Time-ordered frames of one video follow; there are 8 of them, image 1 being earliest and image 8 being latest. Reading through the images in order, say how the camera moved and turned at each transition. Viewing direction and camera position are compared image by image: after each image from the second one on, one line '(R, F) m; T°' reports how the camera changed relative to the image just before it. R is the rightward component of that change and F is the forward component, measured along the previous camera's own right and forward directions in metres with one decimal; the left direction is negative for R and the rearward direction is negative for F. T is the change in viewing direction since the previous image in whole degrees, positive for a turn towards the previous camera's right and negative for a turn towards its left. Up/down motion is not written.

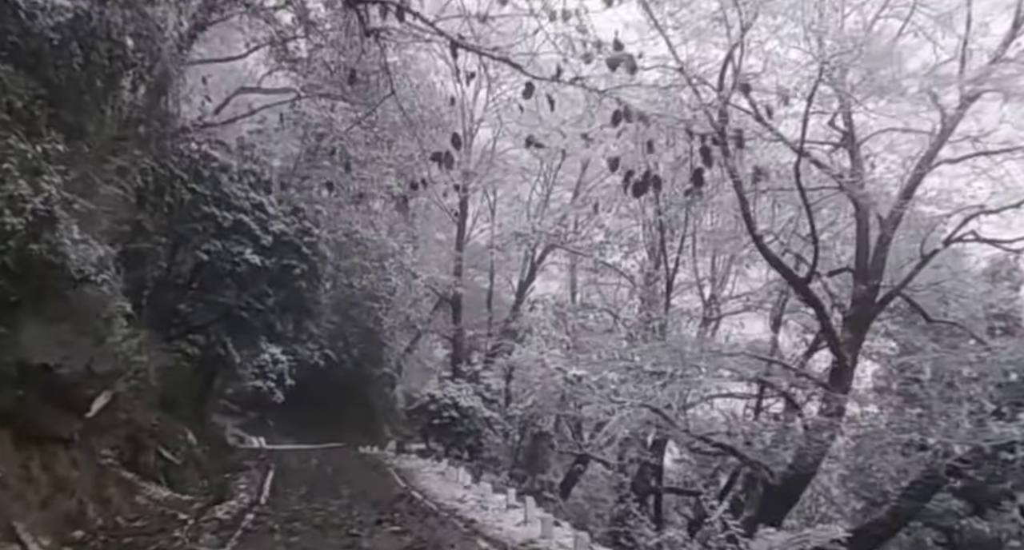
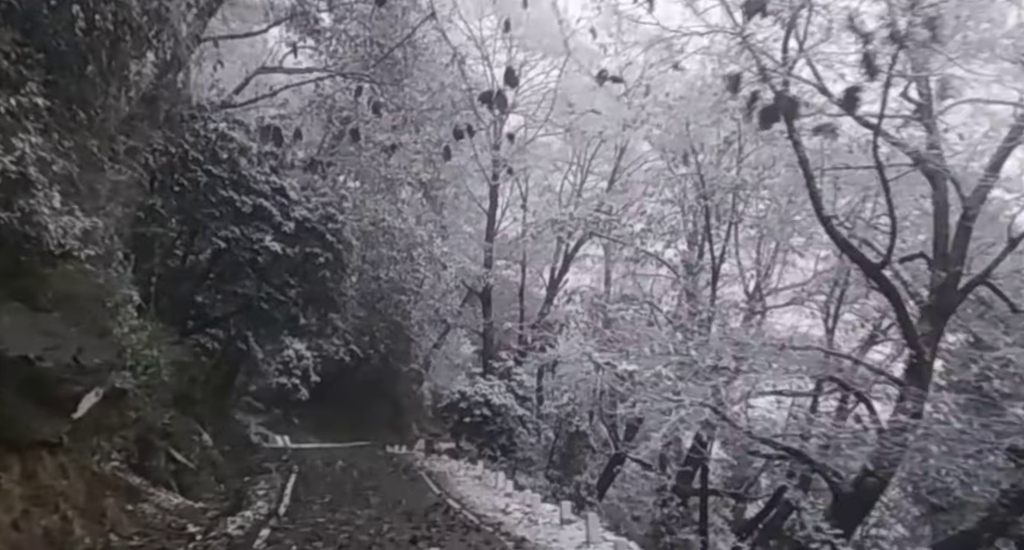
(-0.3, +0.9) m; -2°
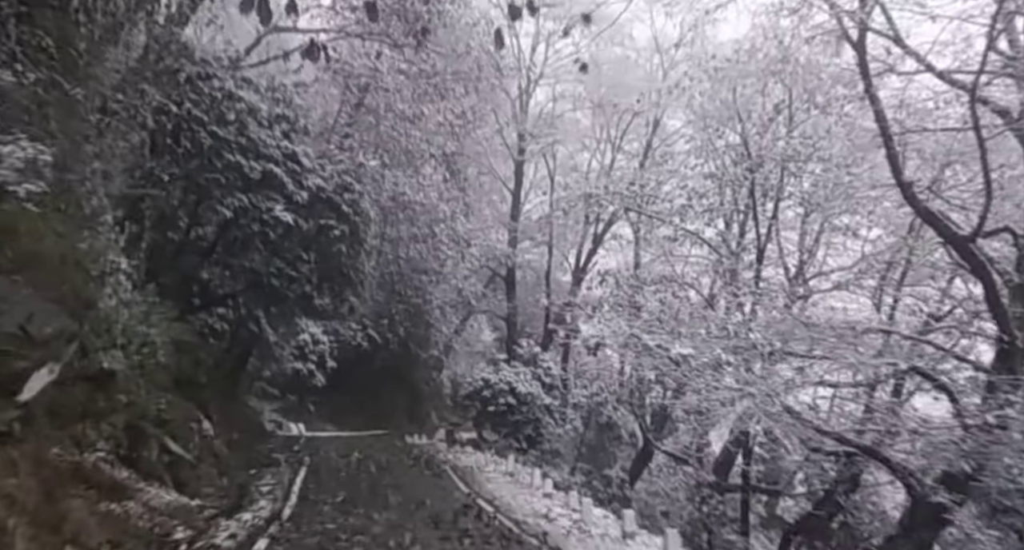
(-0.3, +1.1) m; -2°
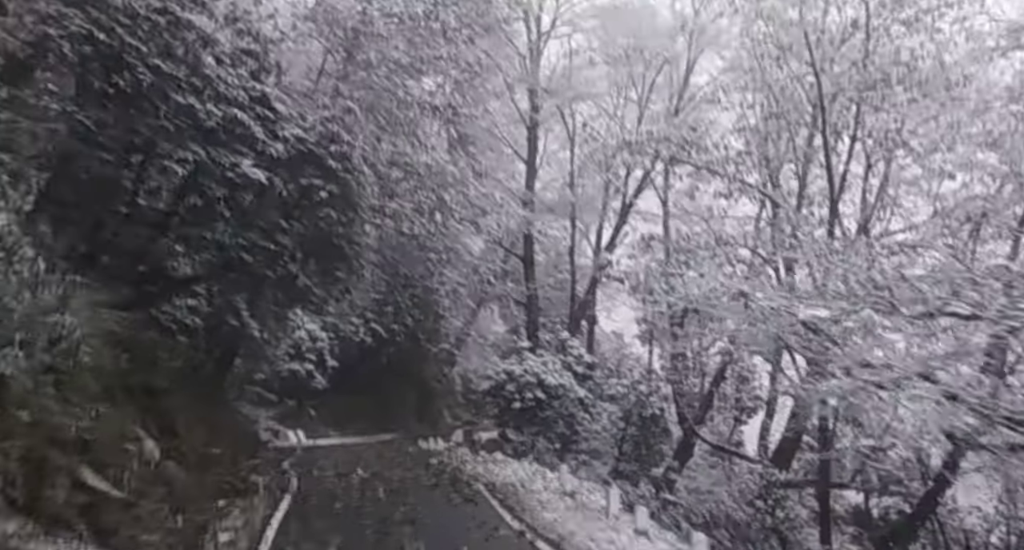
(-0.4, +2.2) m; 0°
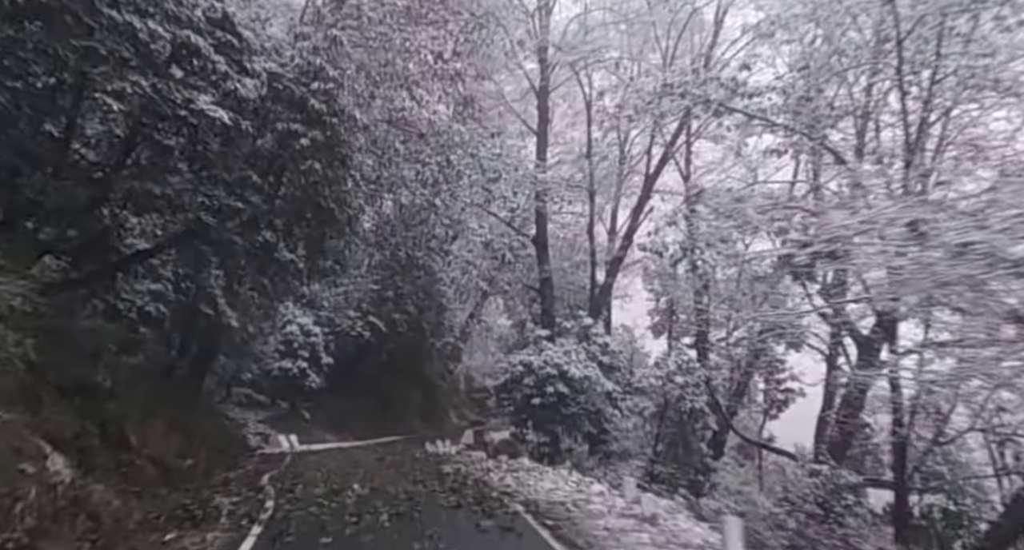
(-0.4, +1.7) m; 0°
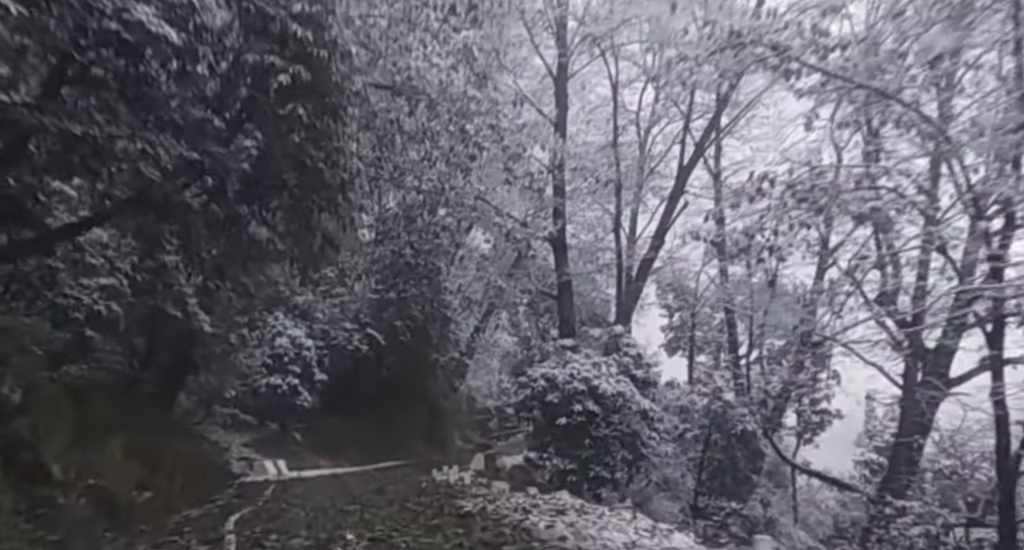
(-0.4, +1.6) m; 0°
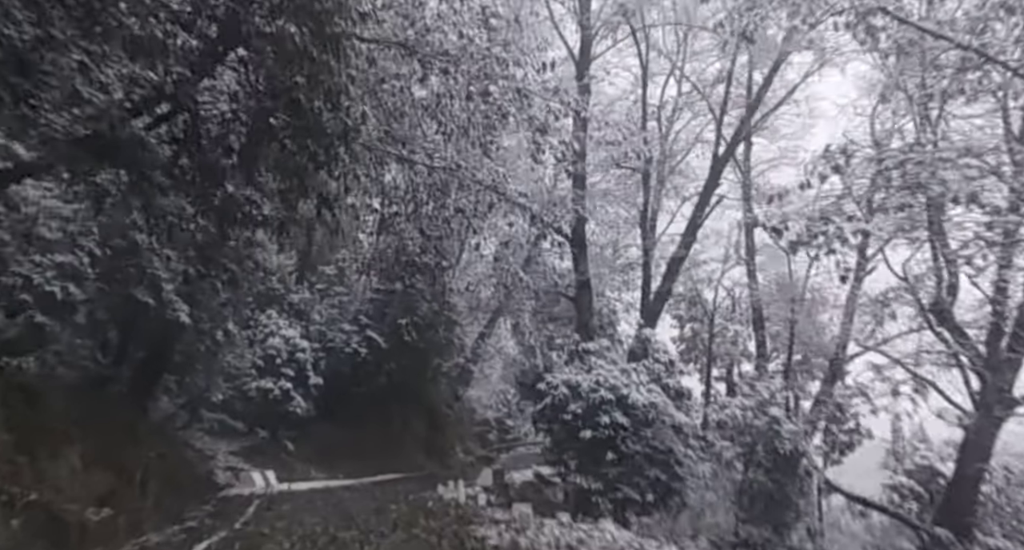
(-0.3, +1.2) m; 0°
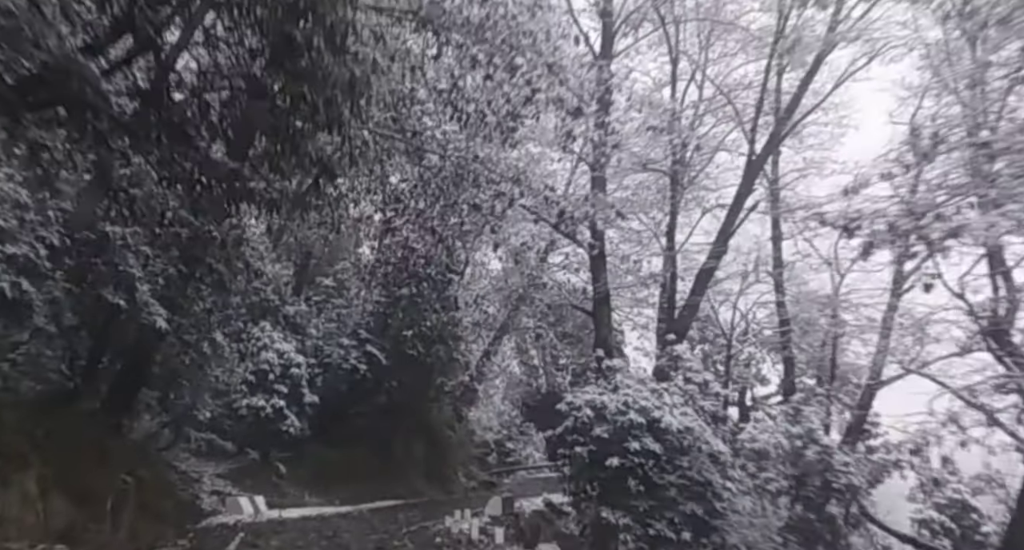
(-0.3, +1.0) m; 0°
